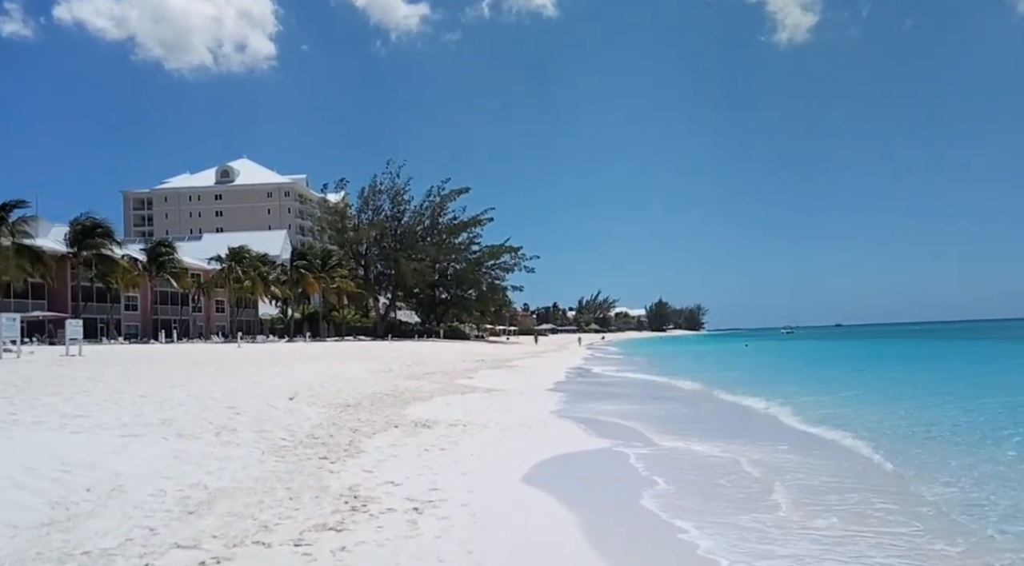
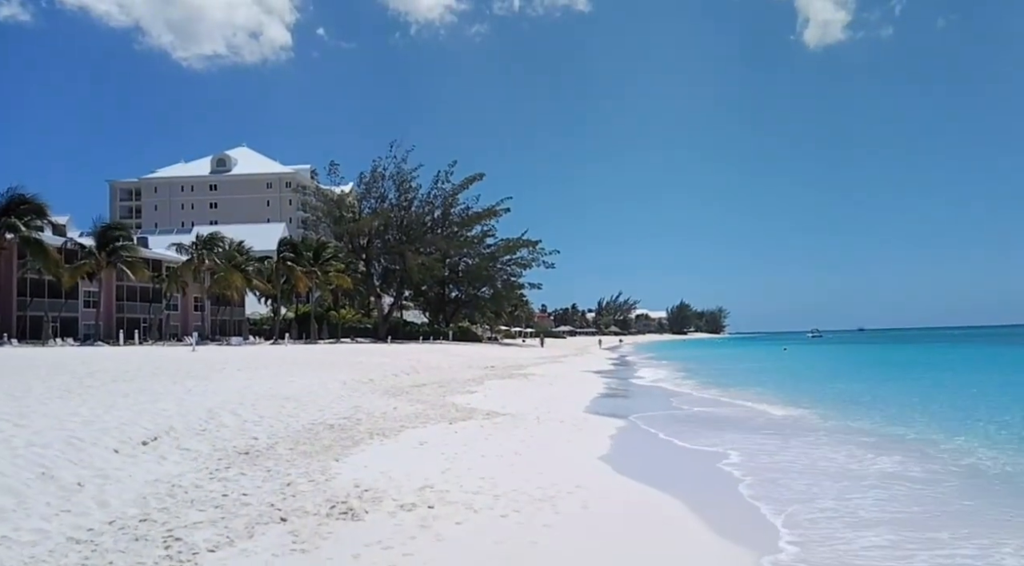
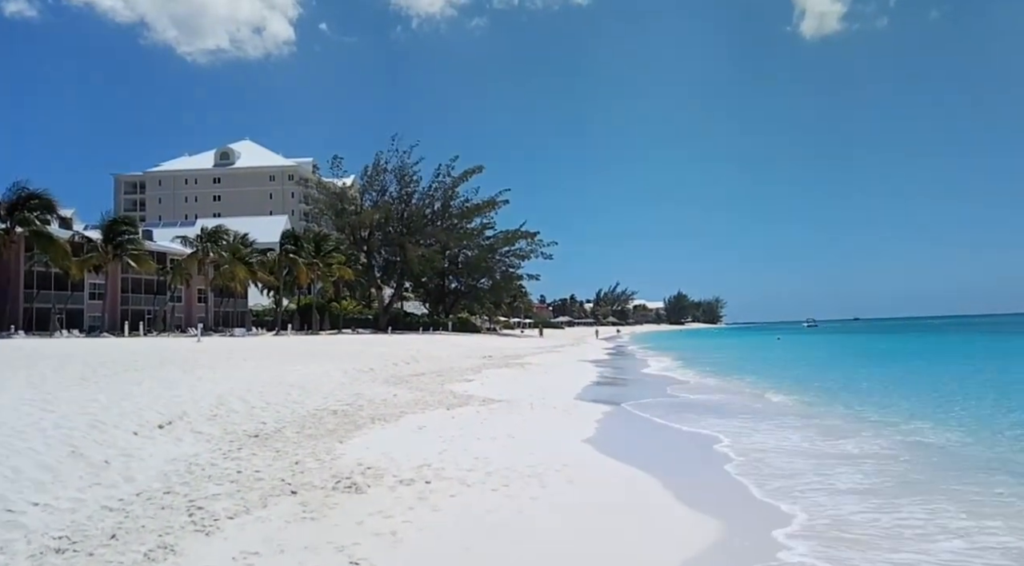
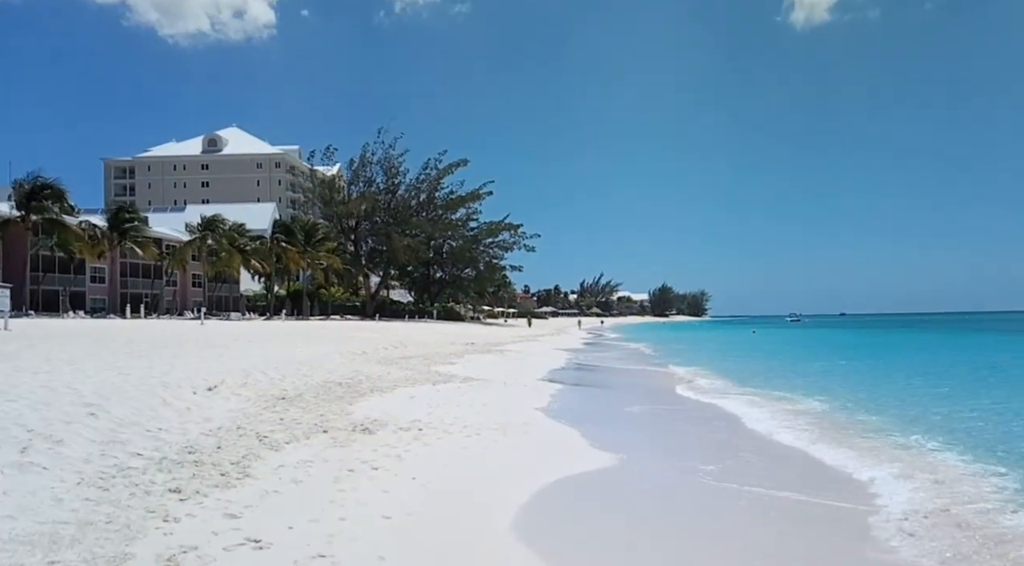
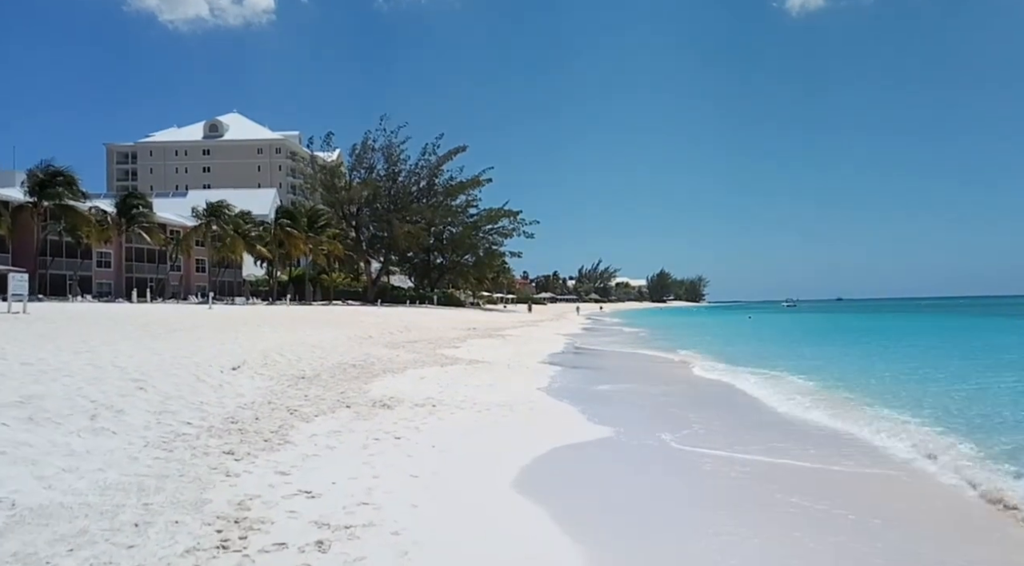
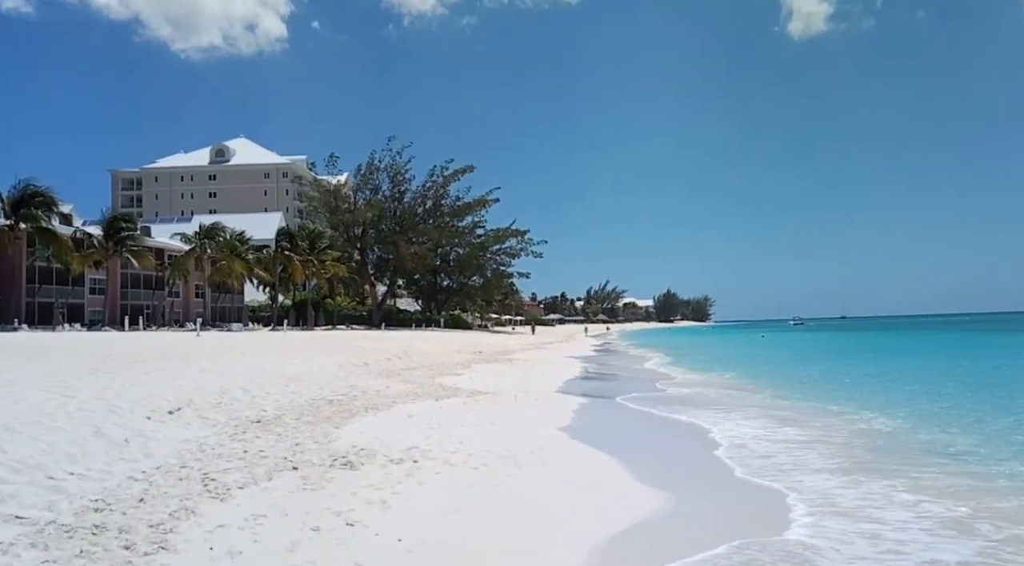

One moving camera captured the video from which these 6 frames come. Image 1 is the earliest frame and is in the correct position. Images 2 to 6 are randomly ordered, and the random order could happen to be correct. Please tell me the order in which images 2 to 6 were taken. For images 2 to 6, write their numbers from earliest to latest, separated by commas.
5, 4, 6, 3, 2
